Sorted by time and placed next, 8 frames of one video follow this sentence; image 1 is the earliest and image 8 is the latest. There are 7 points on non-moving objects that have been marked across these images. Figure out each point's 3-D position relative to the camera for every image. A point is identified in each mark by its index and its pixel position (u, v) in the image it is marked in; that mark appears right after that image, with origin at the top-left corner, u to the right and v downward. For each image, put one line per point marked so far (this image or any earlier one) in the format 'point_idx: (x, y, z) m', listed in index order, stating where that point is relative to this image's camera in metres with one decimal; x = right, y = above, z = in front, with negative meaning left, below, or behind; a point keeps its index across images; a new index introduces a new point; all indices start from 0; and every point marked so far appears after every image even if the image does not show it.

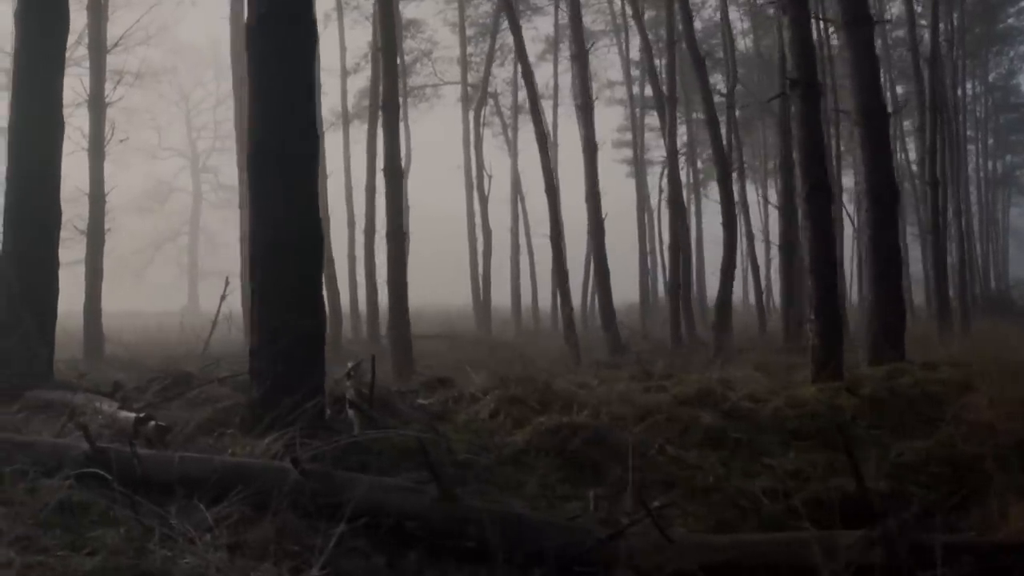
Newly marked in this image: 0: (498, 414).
0: (-0.1, -1.1, +7.3) m
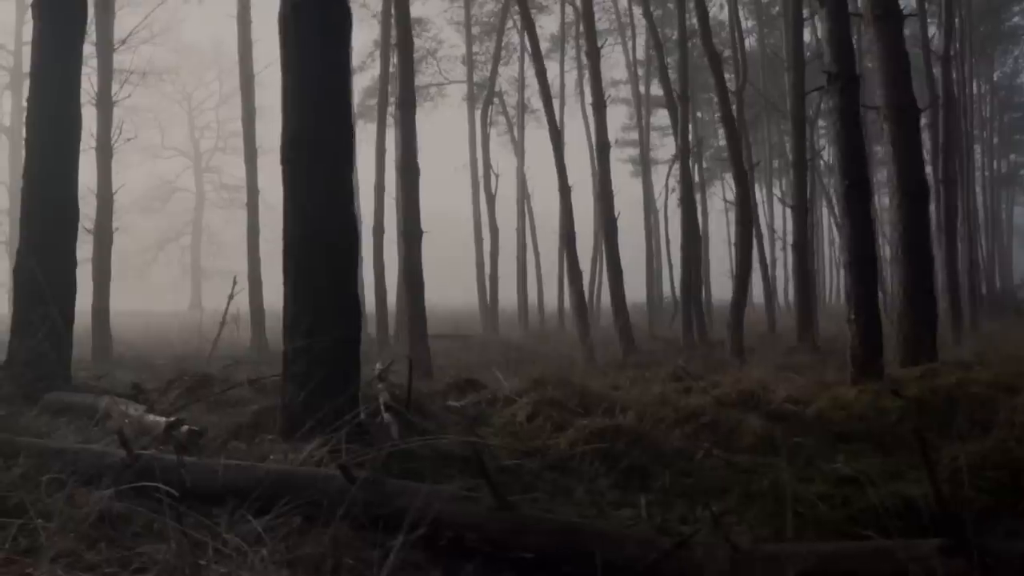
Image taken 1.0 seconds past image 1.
0: (+0.2, -1.0, +7.1) m
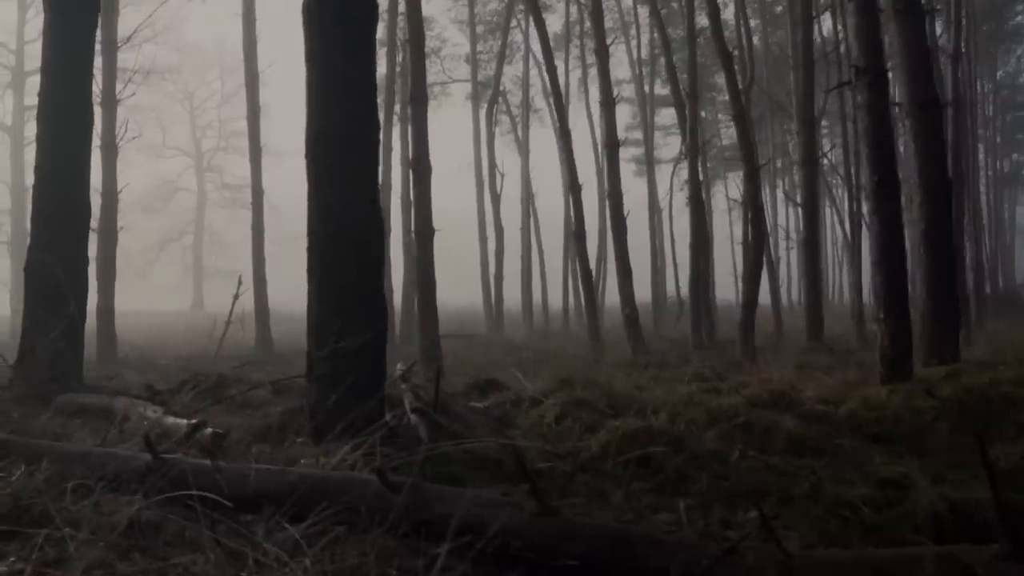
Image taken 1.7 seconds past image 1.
0: (+0.4, -1.0, +6.9) m
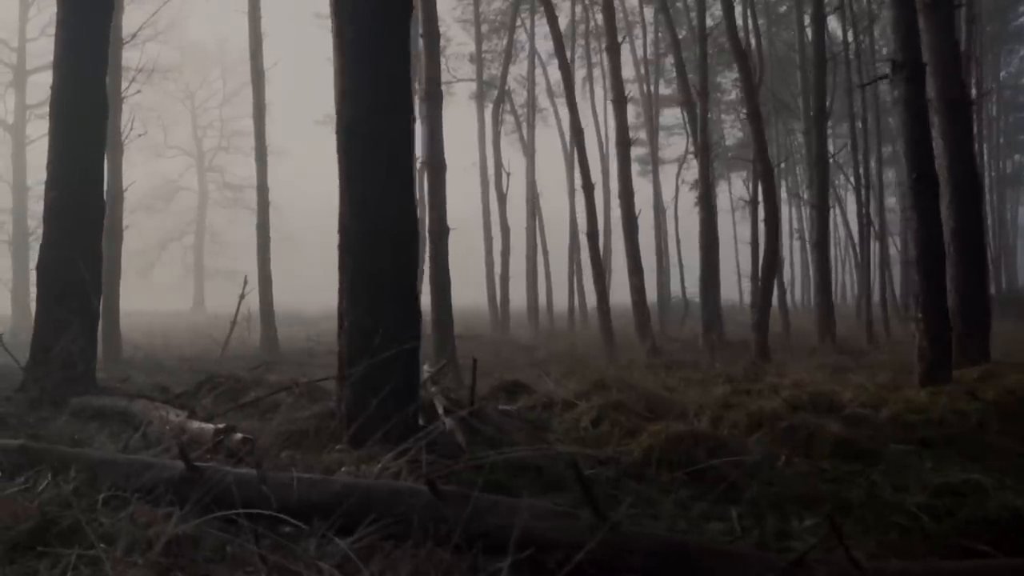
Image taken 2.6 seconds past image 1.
0: (+0.7, -1.0, +6.6) m
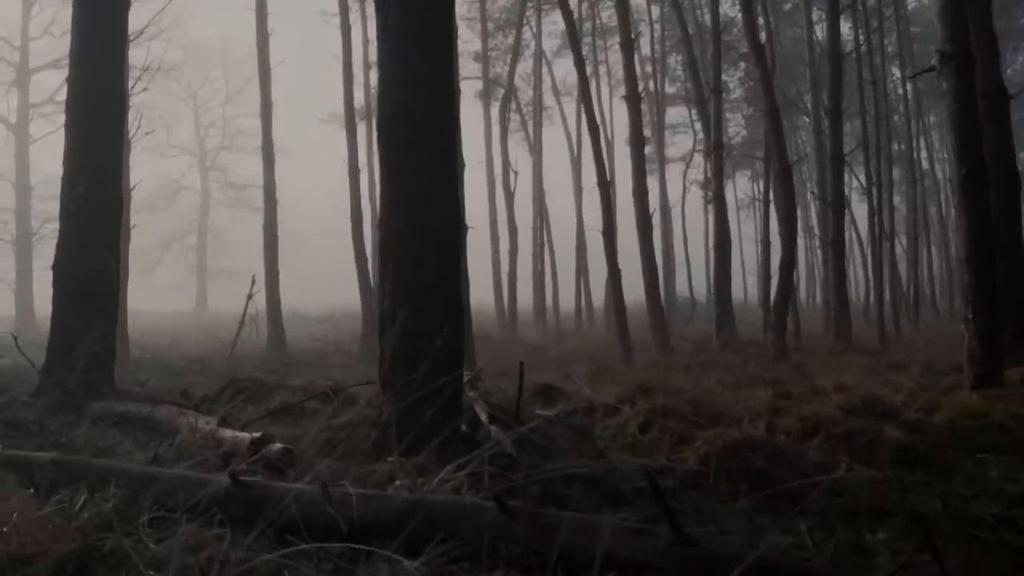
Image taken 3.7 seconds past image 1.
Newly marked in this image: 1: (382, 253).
0: (+1.0, -1.0, +6.3) m
1: (-0.8, +0.2, +5.4) m
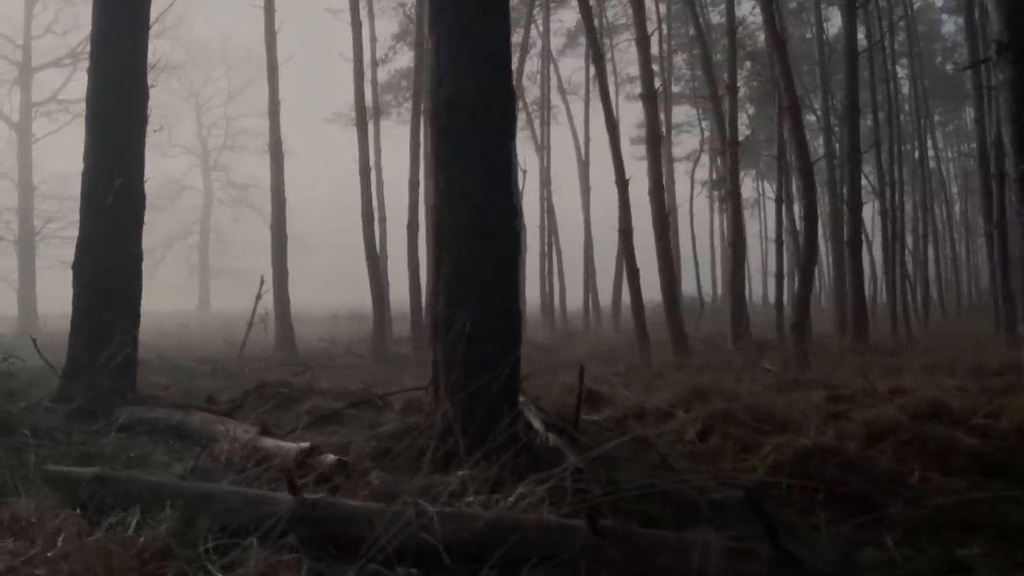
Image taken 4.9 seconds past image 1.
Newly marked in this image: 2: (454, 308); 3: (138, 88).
0: (+1.4, -1.0, +6.0) m
1: (-0.4, +0.2, +5.1) m
2: (-0.3, -0.1, +5.0) m
3: (-3.4, +1.8, +7.9) m
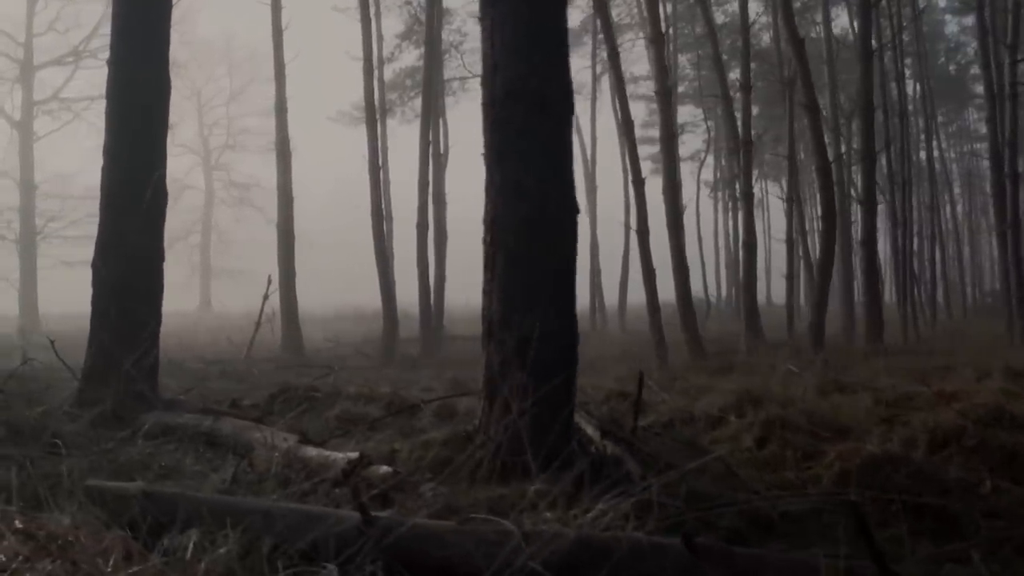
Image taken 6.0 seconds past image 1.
0: (+1.7, -1.0, +5.7) m
1: (-0.1, +0.2, +4.8) m
2: (0.0, -0.1, +4.7) m
3: (-3.1, +1.8, +7.6) m
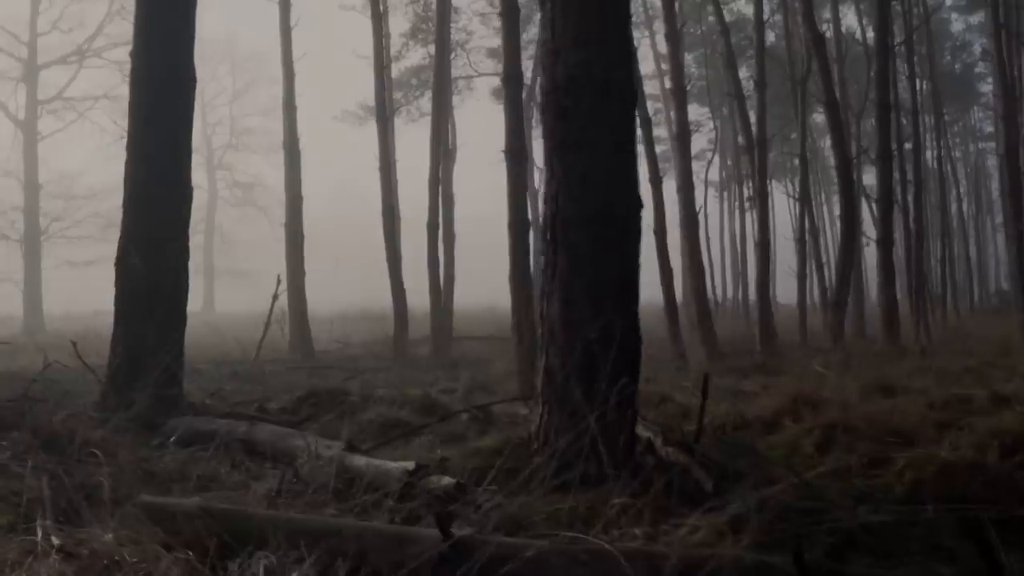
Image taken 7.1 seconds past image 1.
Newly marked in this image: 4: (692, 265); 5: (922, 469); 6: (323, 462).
0: (+2.0, -1.0, +5.4) m
1: (+0.2, +0.2, +4.5) m
2: (+0.3, -0.1, +4.4) m
3: (-2.8, +1.8, +7.4) m
4: (+4.2, +0.5, +19.6) m
5: (+2.4, -1.0, +5.0) m
6: (-0.9, -0.9, +4.4) m
